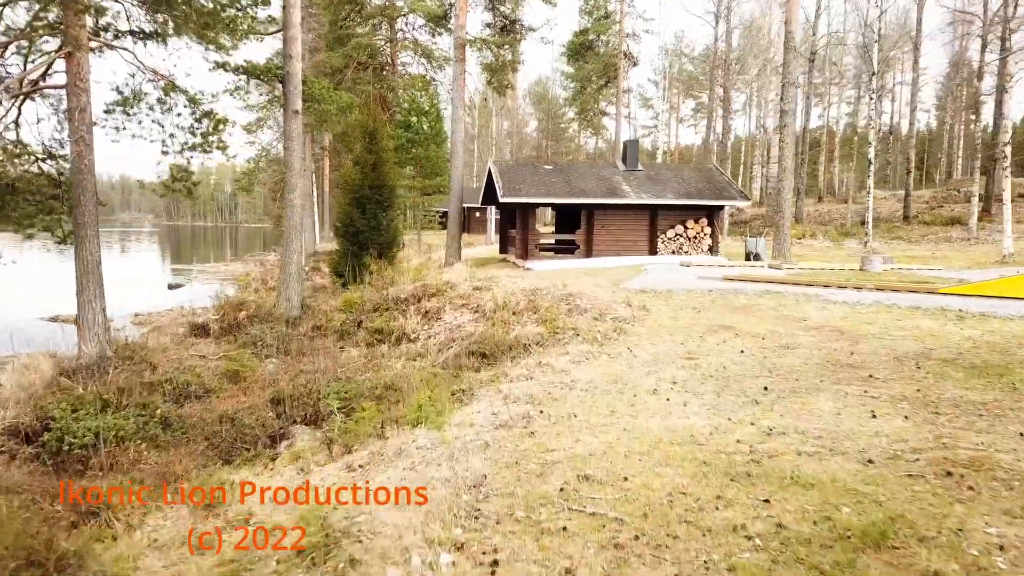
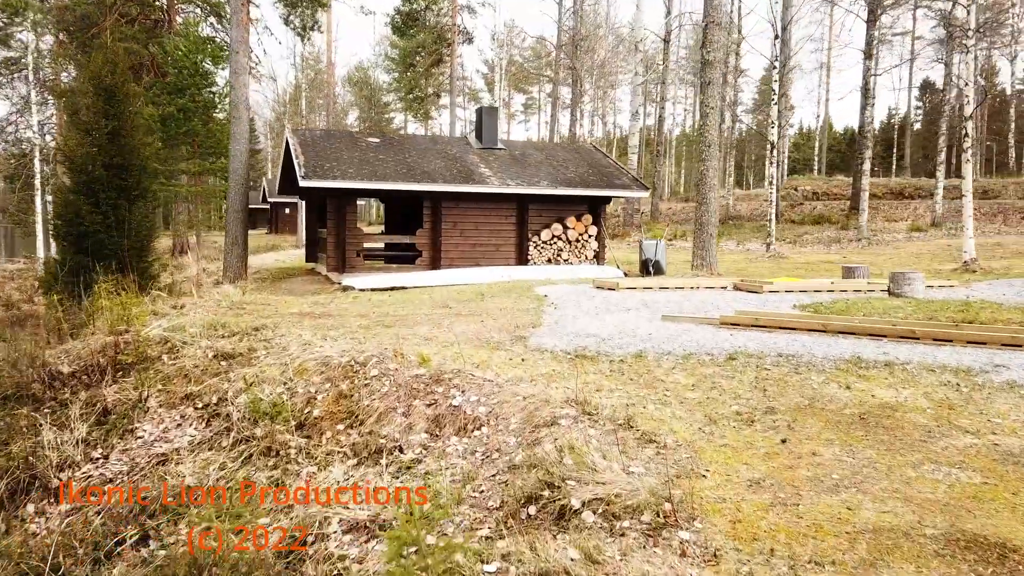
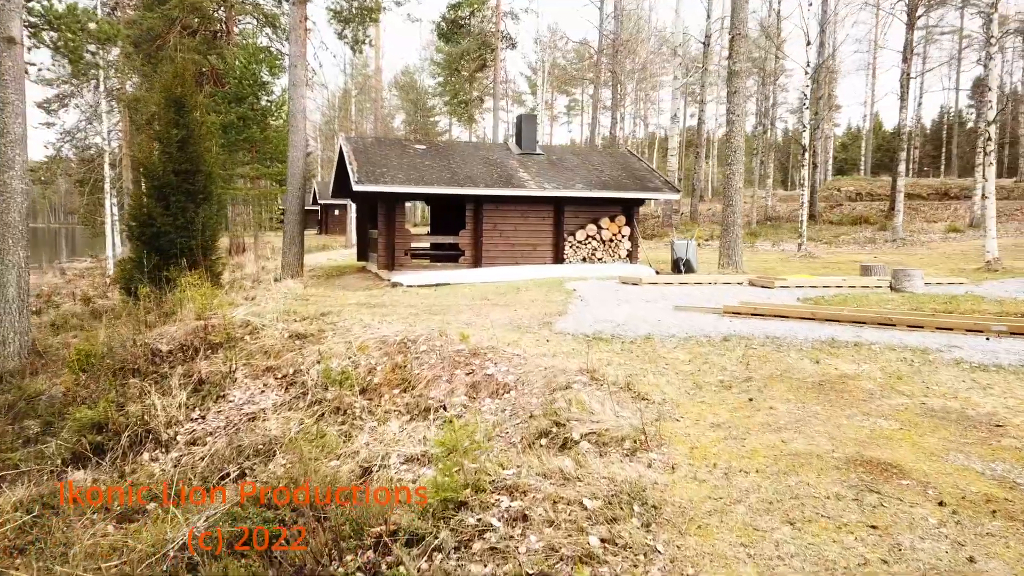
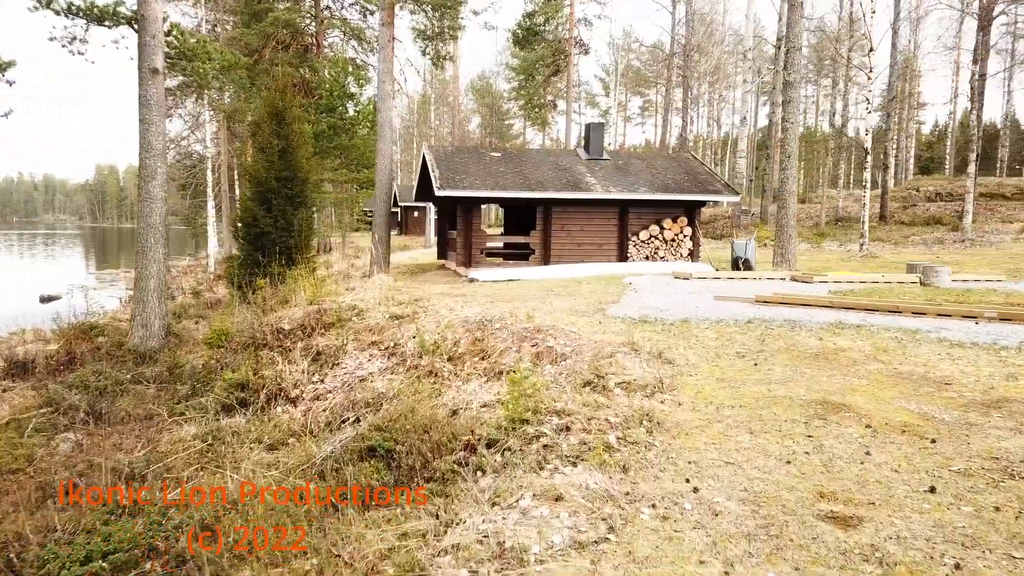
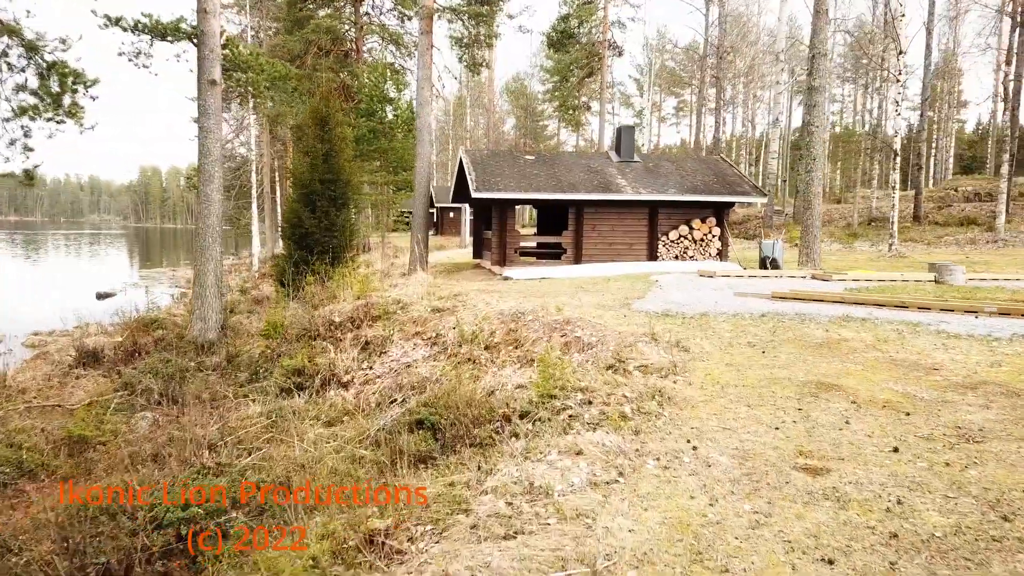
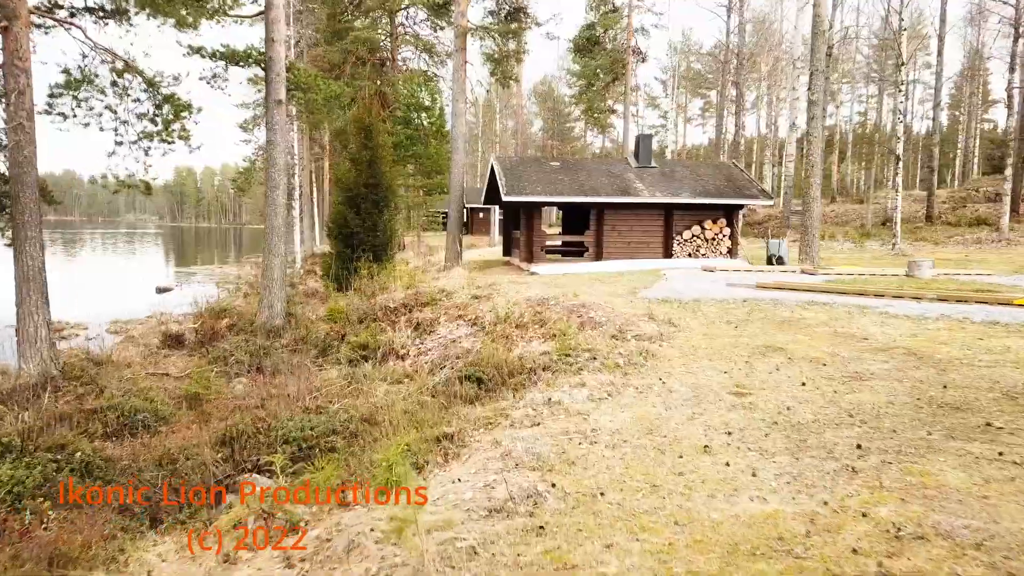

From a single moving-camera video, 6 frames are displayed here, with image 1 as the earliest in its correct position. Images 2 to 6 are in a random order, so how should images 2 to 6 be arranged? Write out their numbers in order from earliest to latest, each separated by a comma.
6, 5, 4, 3, 2
